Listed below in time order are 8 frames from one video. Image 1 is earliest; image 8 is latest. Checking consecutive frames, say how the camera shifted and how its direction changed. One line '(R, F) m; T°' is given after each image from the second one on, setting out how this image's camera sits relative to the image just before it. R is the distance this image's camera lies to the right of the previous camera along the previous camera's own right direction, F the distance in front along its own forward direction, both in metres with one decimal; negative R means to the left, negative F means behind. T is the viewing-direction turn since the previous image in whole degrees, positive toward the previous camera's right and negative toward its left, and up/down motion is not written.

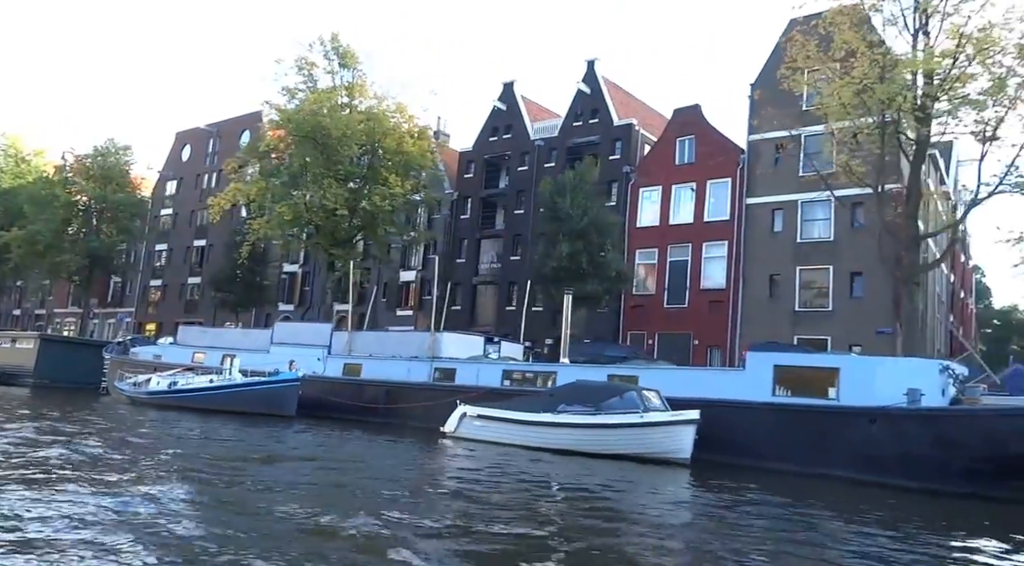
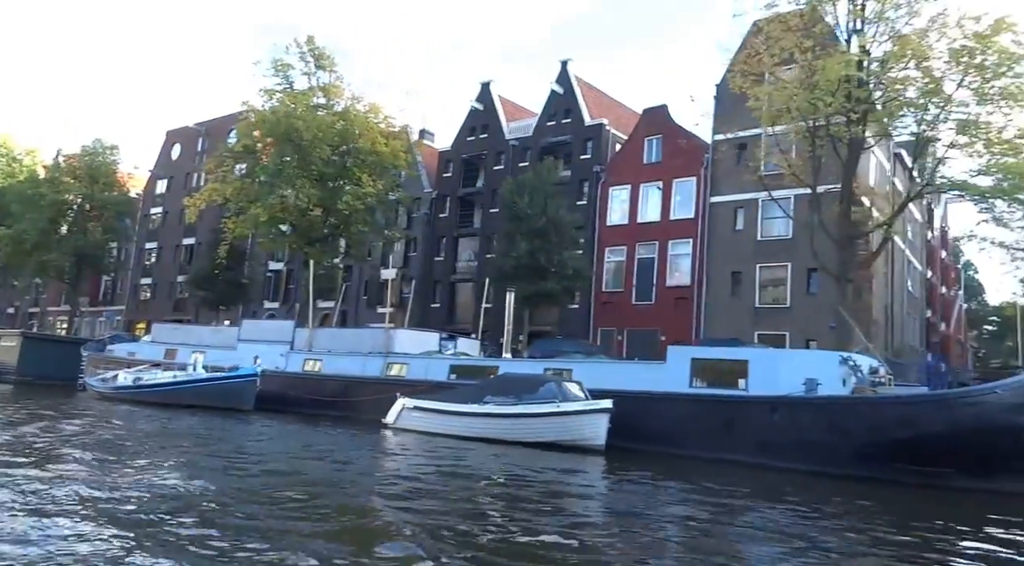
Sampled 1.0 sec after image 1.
(+1.4, -0.7) m; 0°
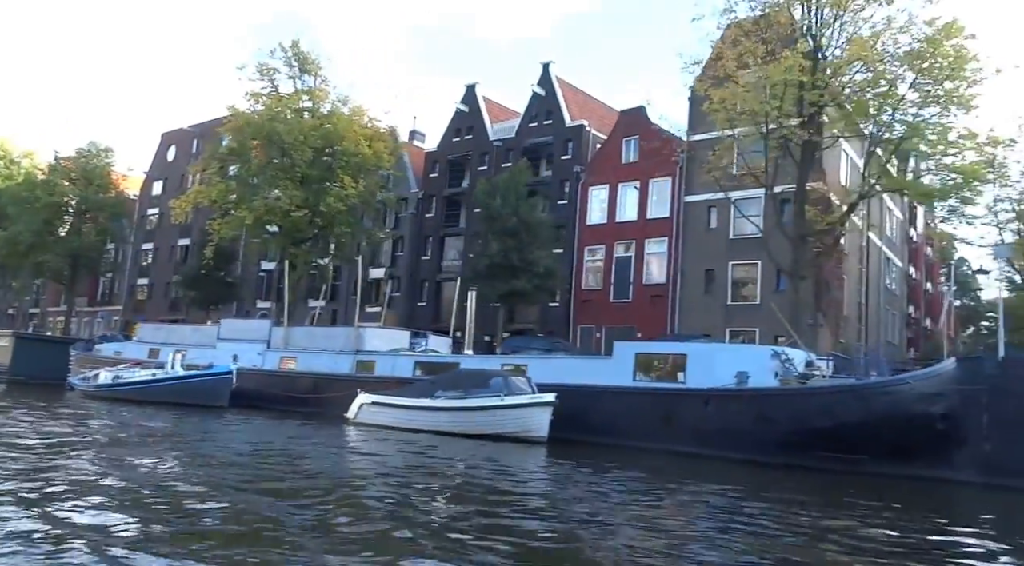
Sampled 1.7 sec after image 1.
(+1.1, -0.7) m; 0°
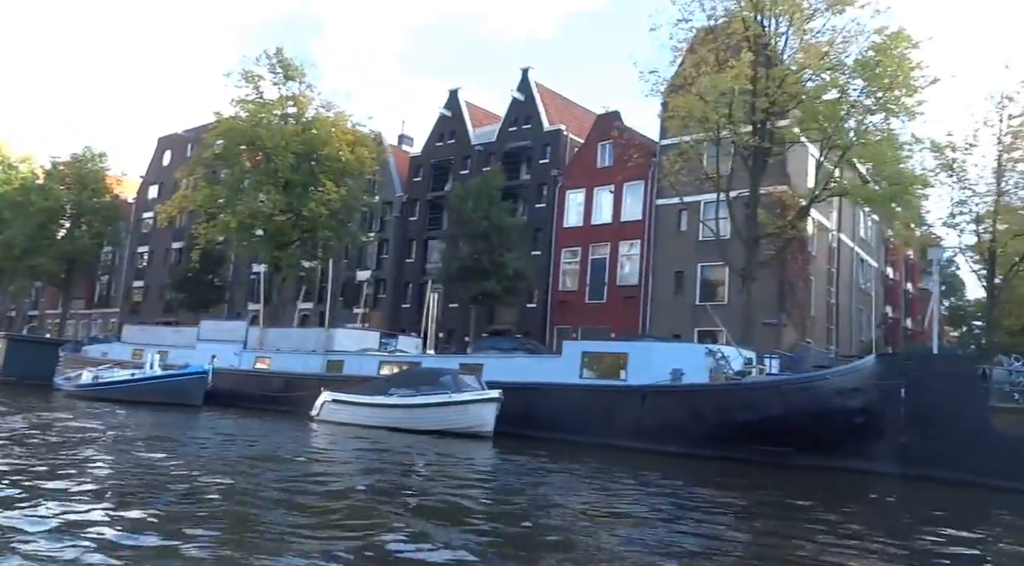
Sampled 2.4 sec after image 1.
(+1.1, -0.8) m; 0°
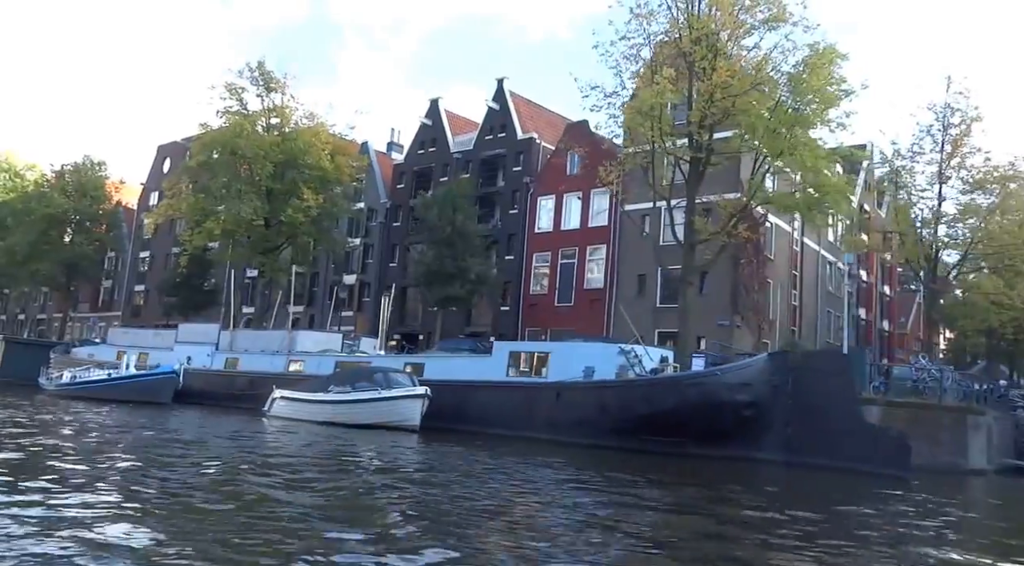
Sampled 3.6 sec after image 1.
(+1.8, -1.3) m; -1°
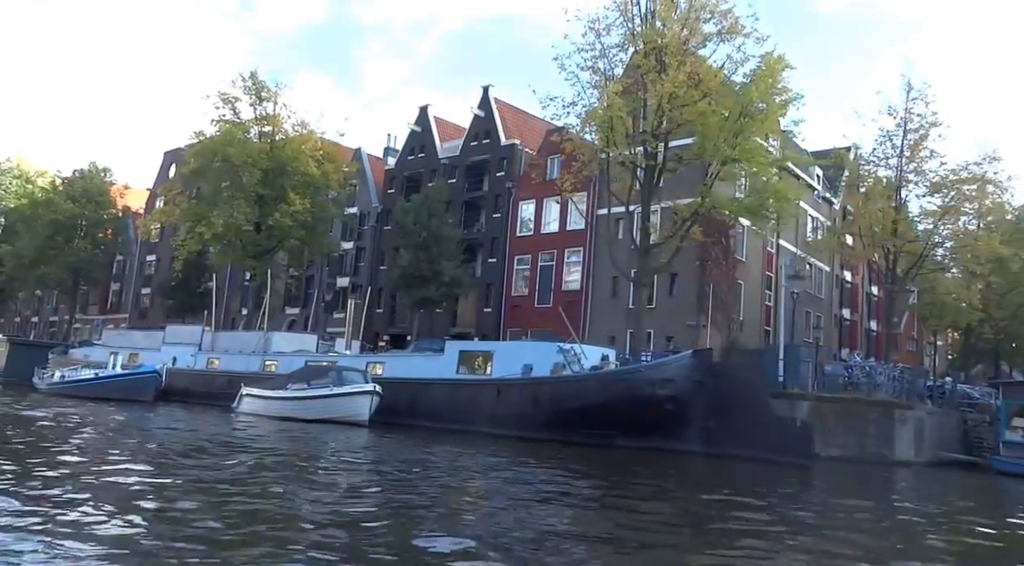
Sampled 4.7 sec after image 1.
(+1.6, -1.1) m; -1°
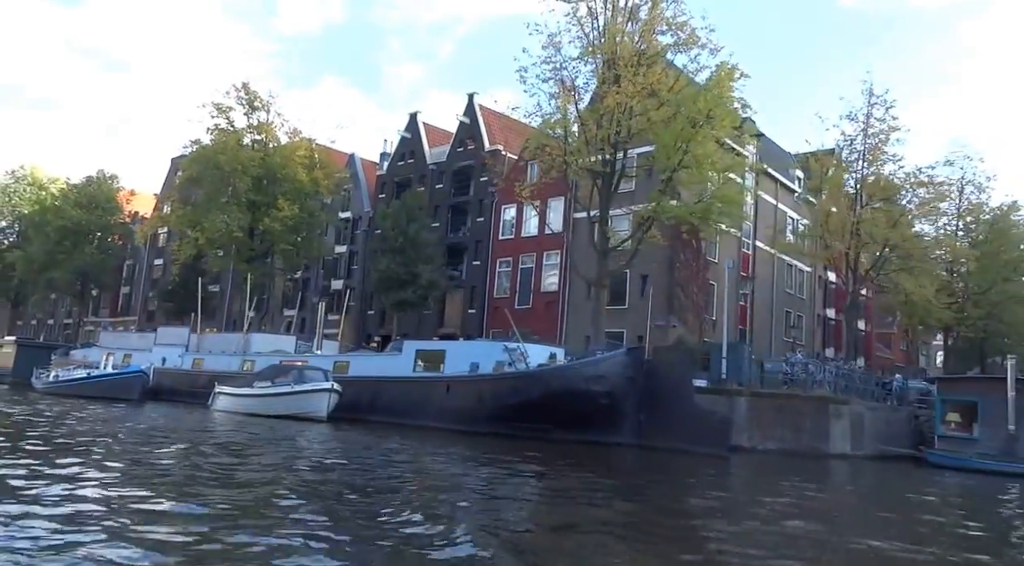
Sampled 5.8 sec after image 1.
(+1.6, -1.2) m; -1°
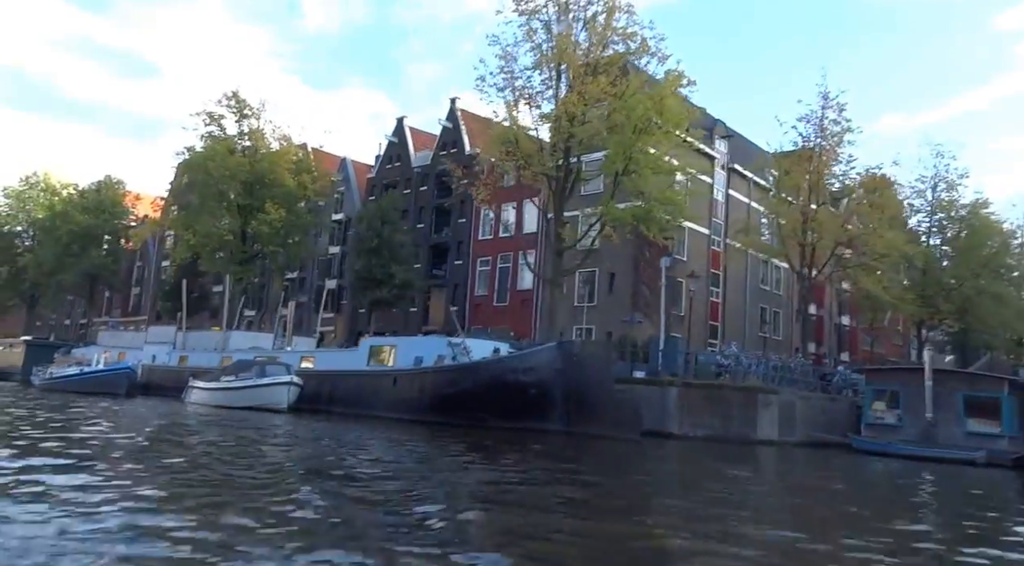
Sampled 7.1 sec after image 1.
(+1.9, -1.5) m; -1°
